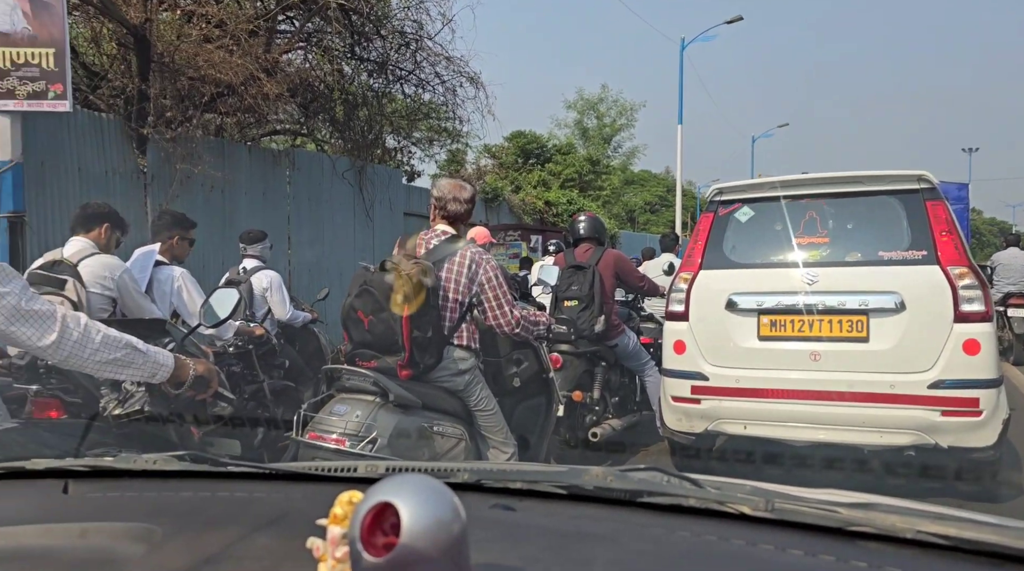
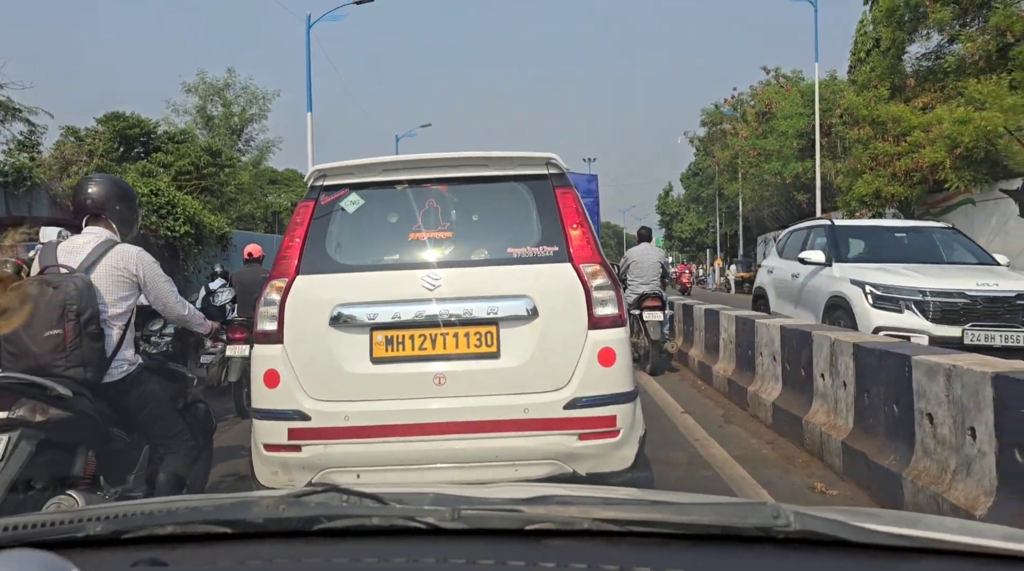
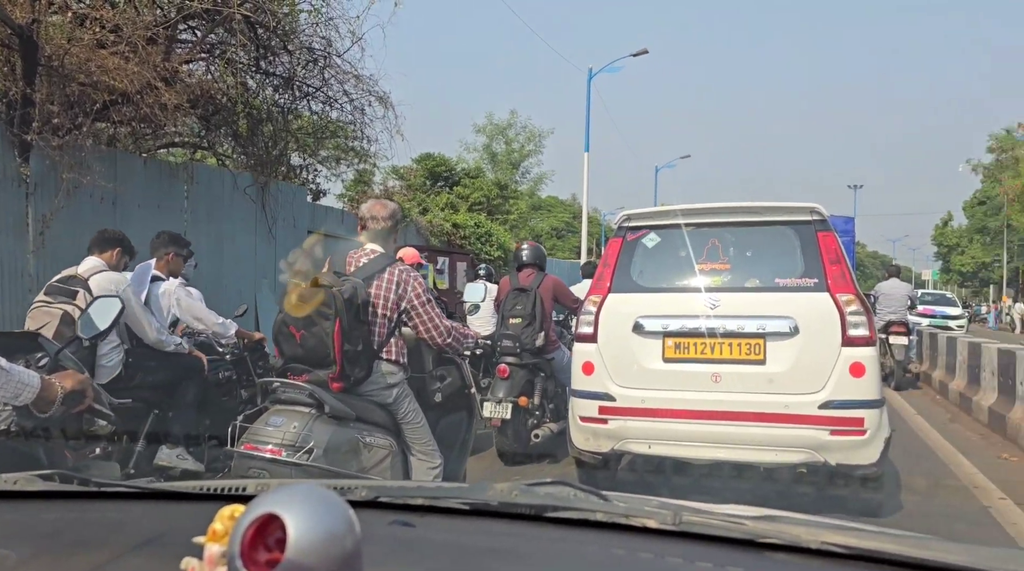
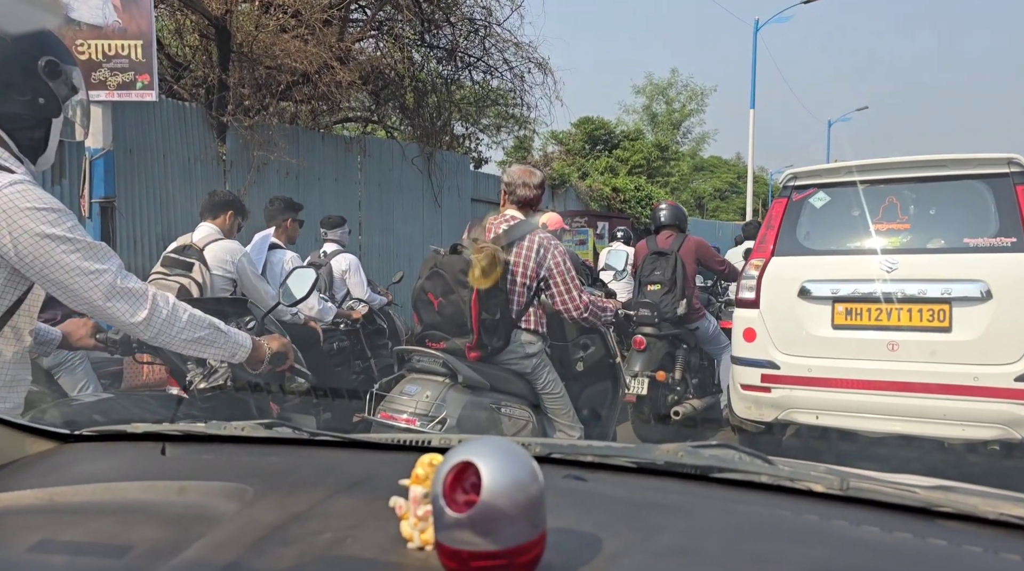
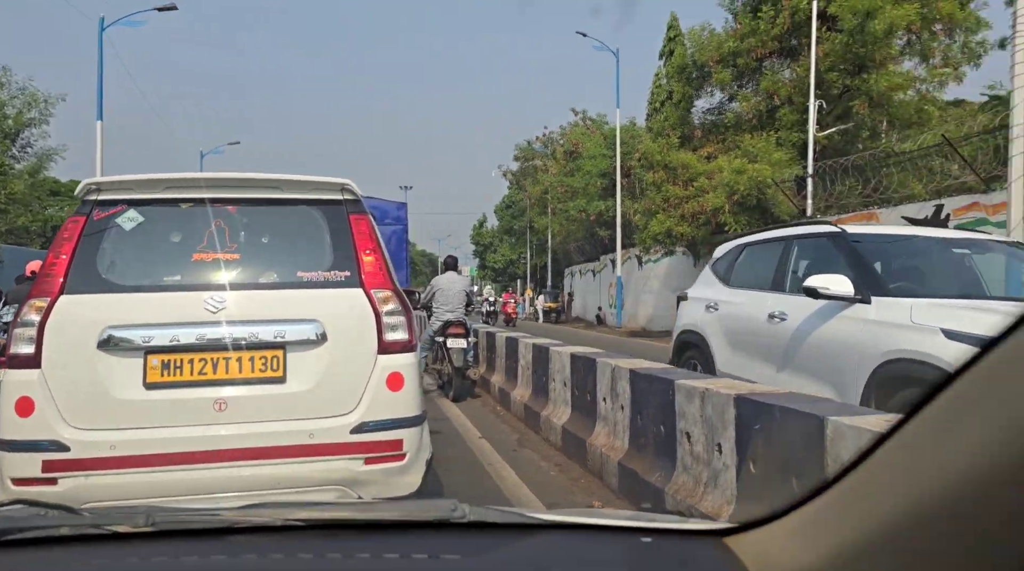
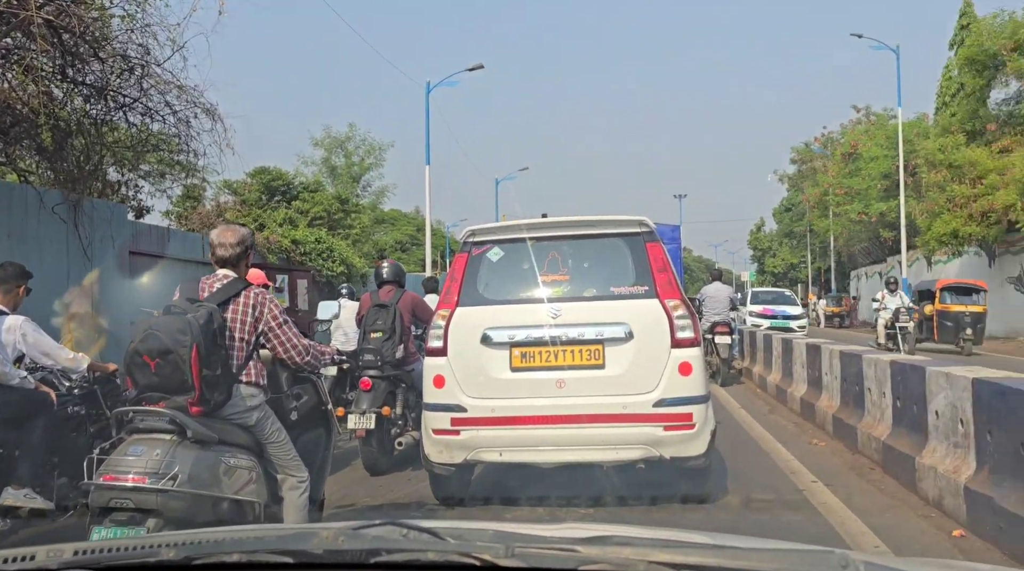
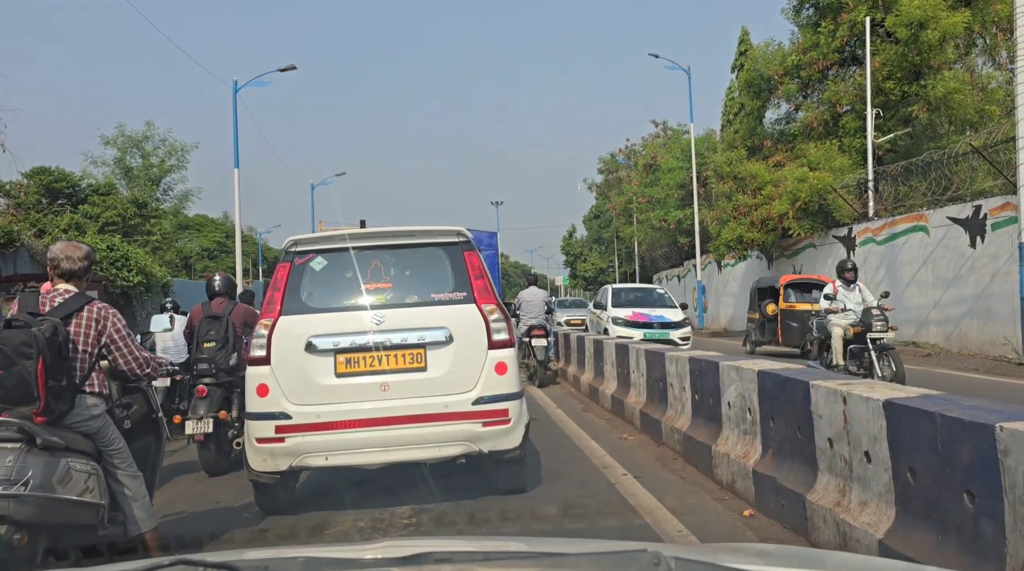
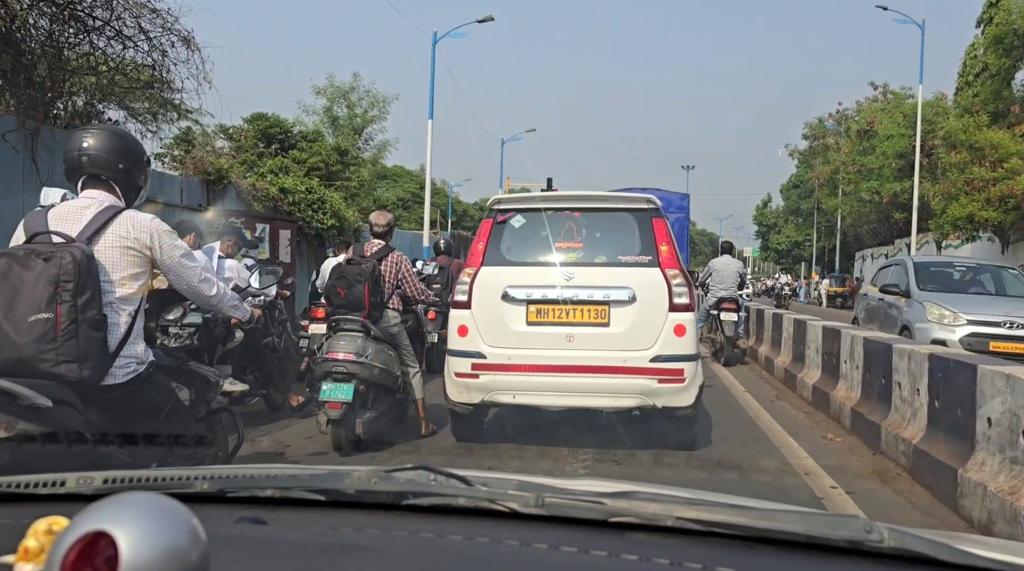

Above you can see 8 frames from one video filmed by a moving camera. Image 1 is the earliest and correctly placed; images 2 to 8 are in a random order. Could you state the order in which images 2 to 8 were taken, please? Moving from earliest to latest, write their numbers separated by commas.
4, 3, 6, 7, 8, 2, 5
